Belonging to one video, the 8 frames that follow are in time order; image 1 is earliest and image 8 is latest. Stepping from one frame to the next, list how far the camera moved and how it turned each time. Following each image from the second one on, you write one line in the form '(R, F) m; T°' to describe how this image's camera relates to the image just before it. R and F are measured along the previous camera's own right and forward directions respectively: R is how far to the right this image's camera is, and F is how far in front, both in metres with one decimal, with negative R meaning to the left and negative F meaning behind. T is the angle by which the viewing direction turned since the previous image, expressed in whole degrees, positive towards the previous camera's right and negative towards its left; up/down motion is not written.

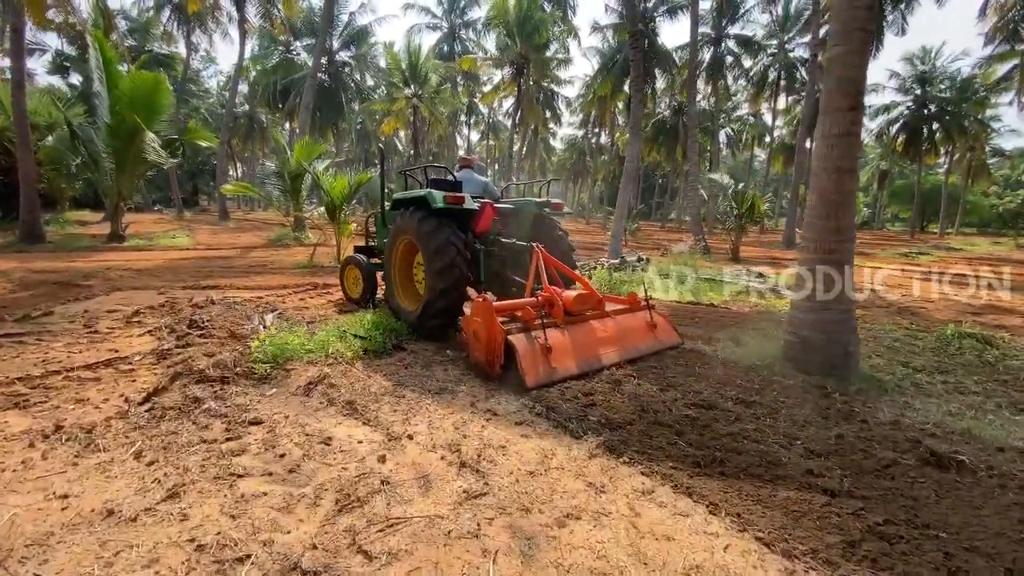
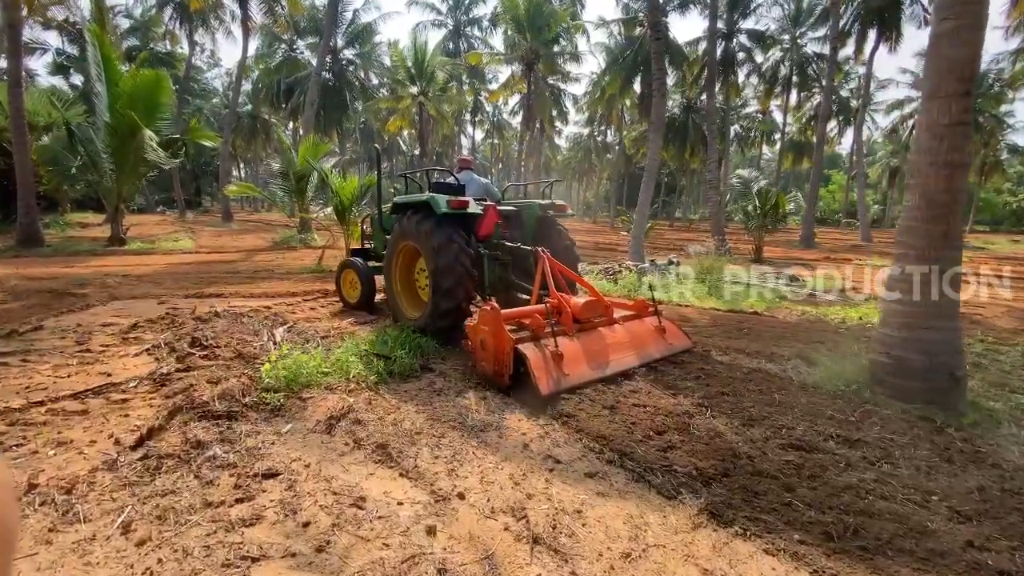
(-0.3, +0.5) m; 0°
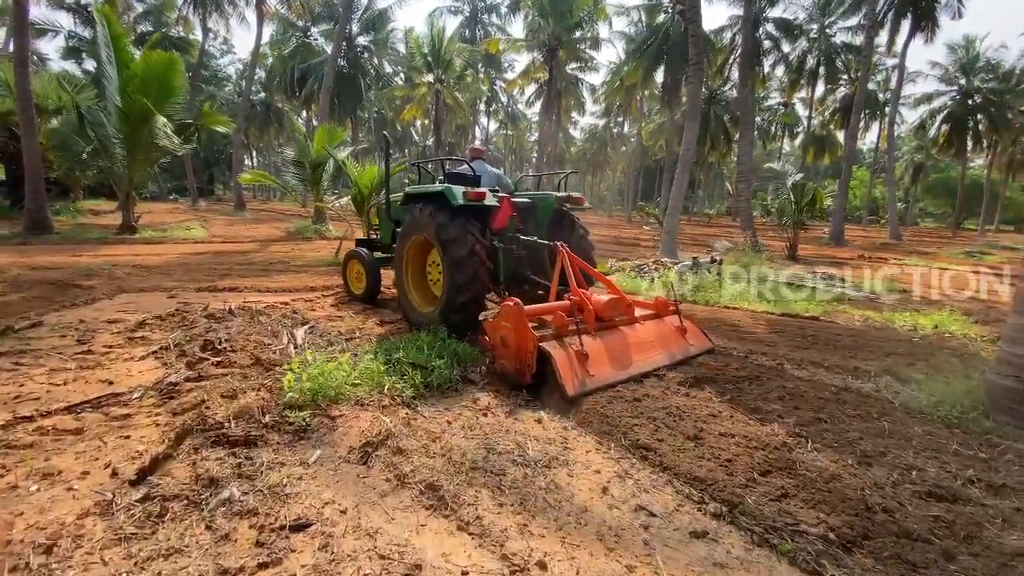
(-0.3, +0.5) m; -1°
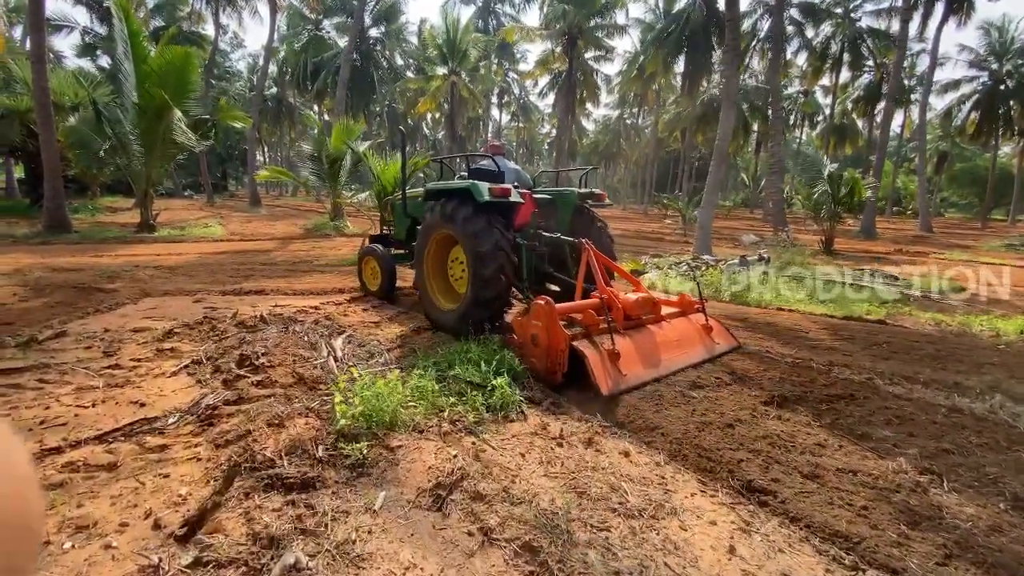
(-0.4, +0.4) m; -1°
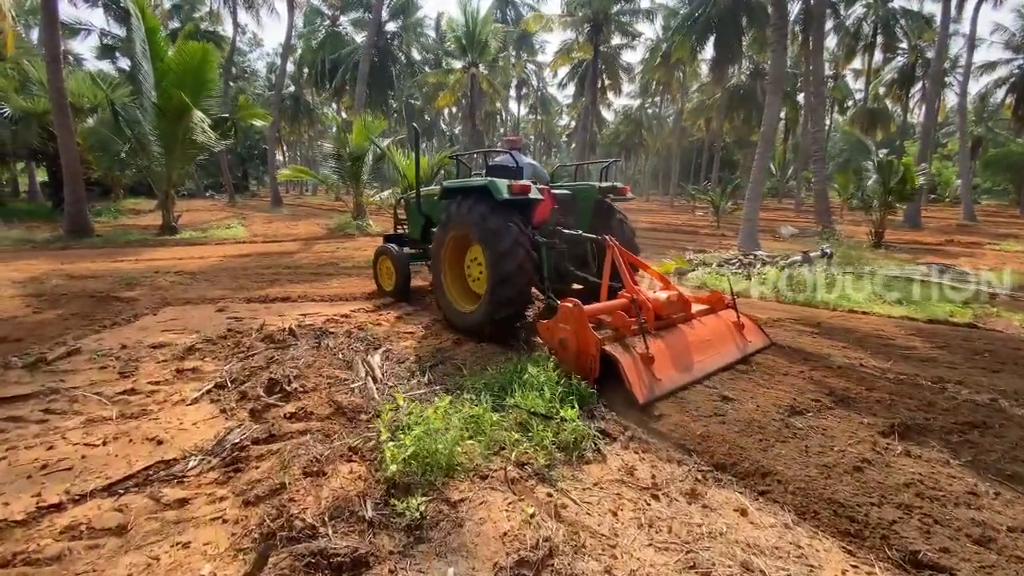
(-0.3, +0.5) m; -2°
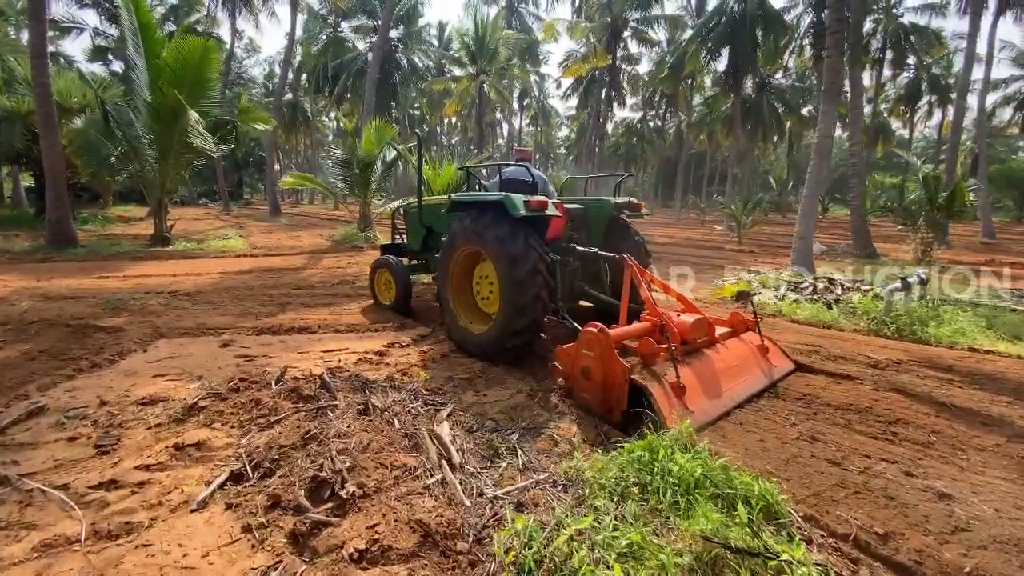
(-0.7, +0.9) m; +1°
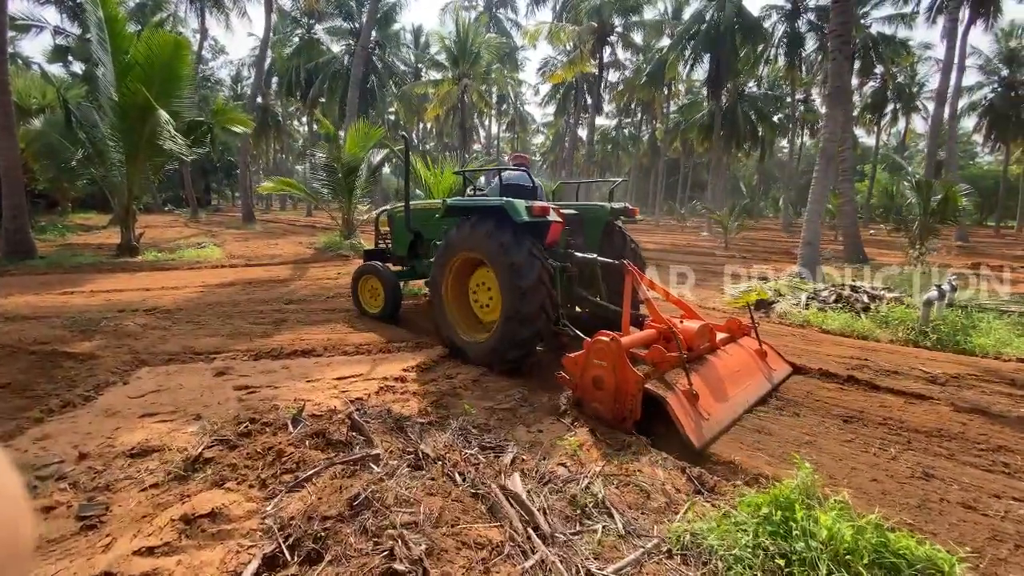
(-0.5, +0.5) m; +3°
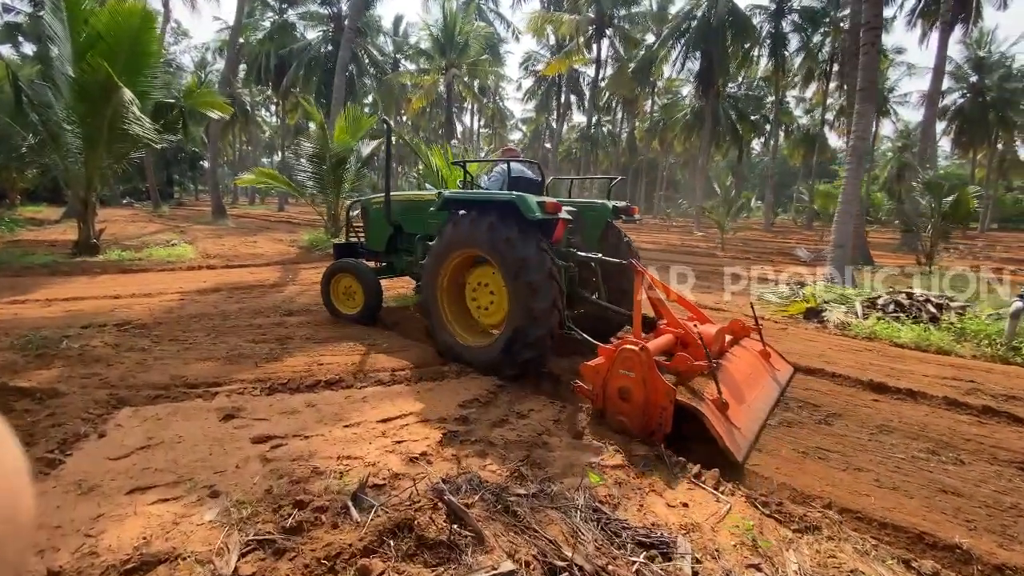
(-0.7, +0.8) m; +3°
